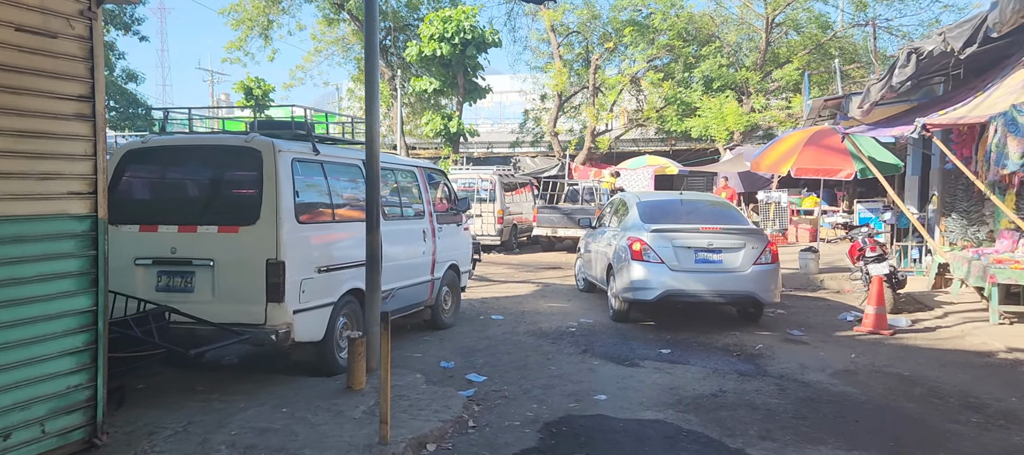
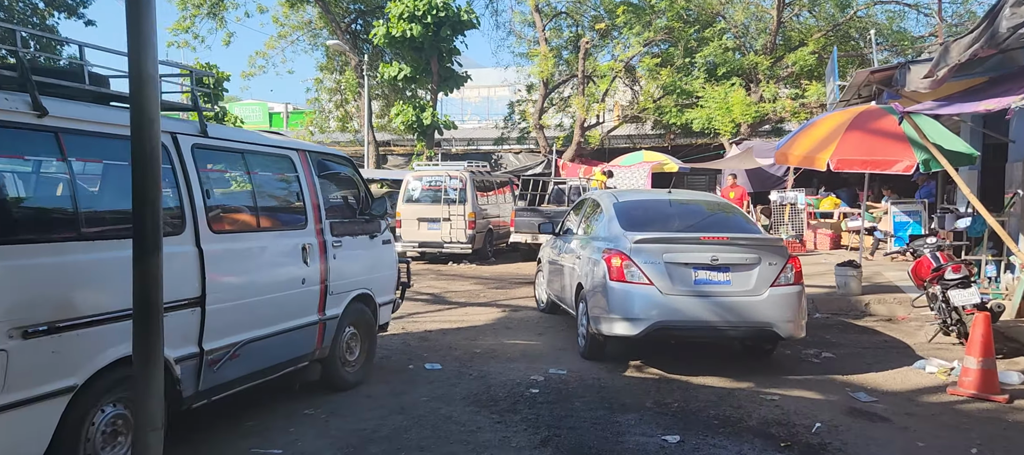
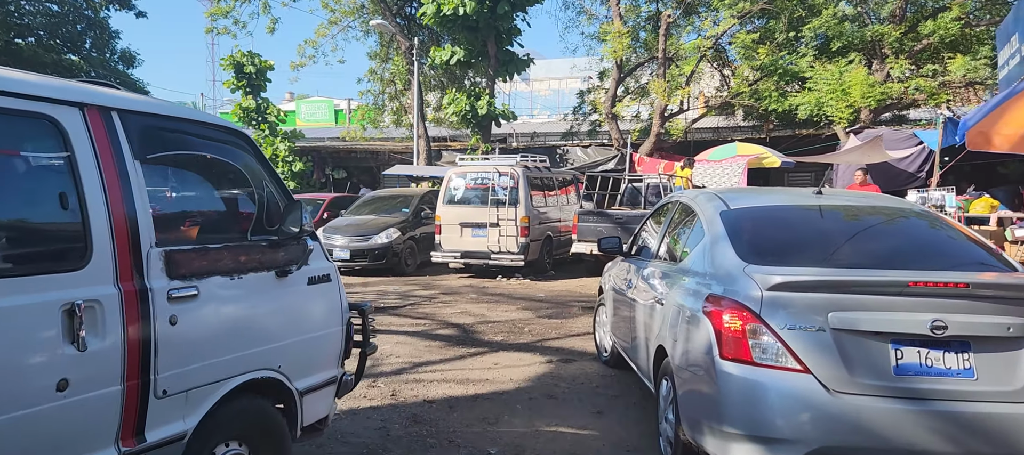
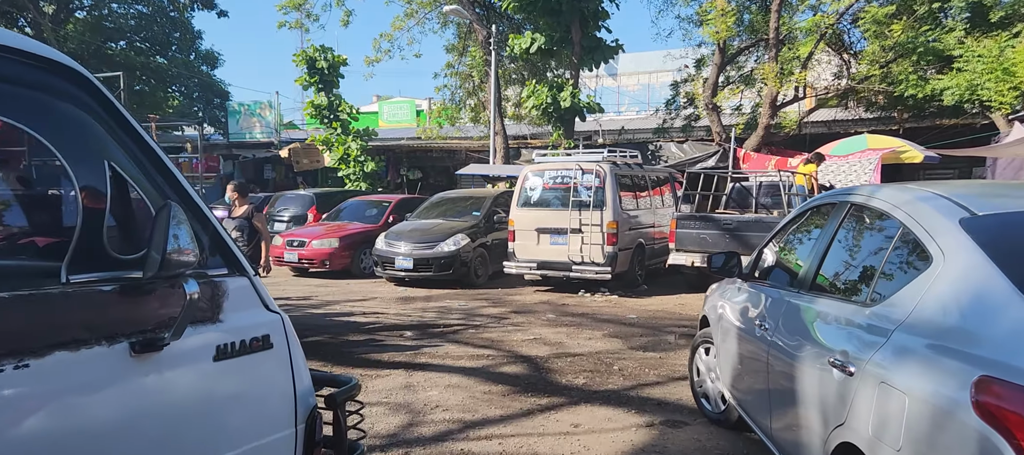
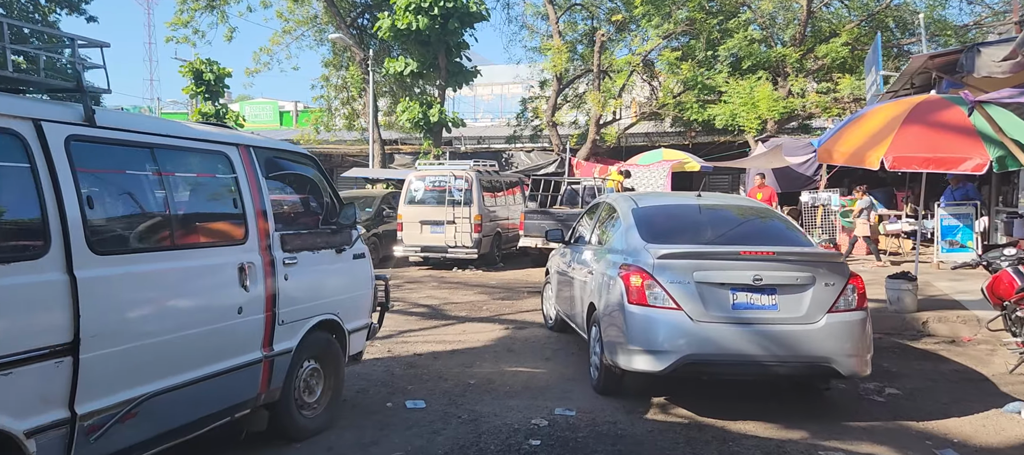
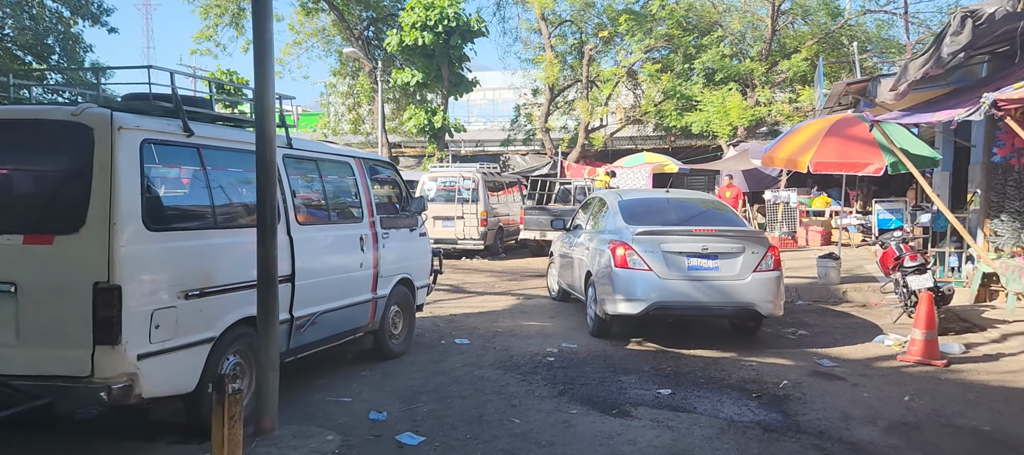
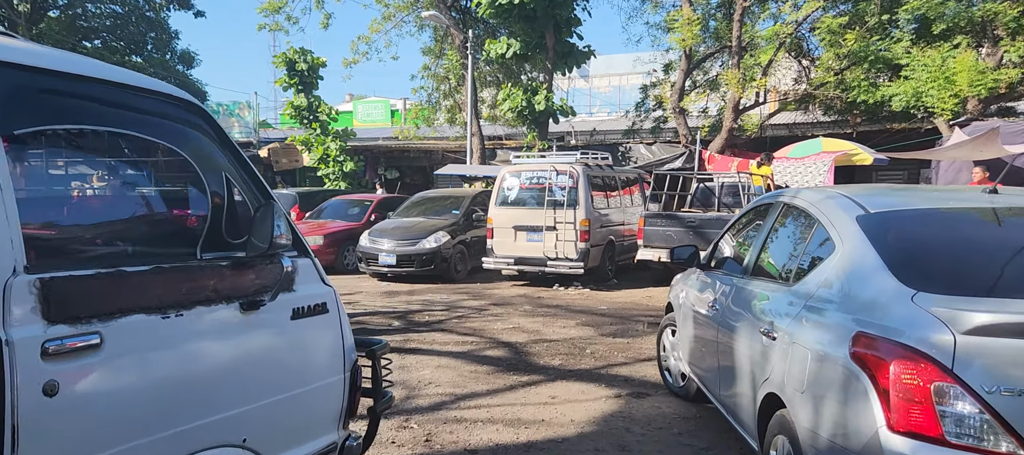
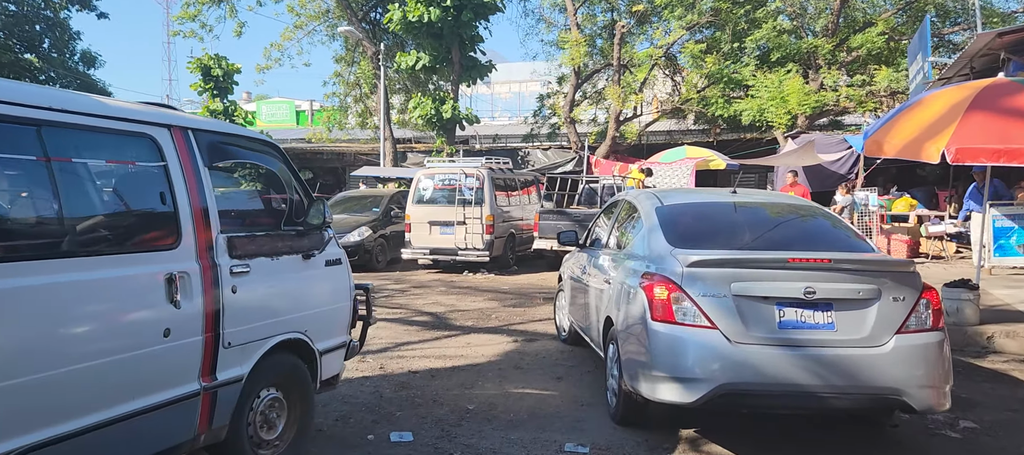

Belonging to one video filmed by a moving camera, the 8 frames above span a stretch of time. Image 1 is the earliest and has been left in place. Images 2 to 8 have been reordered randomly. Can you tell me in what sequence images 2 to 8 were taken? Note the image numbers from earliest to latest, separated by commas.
6, 2, 5, 8, 3, 7, 4
